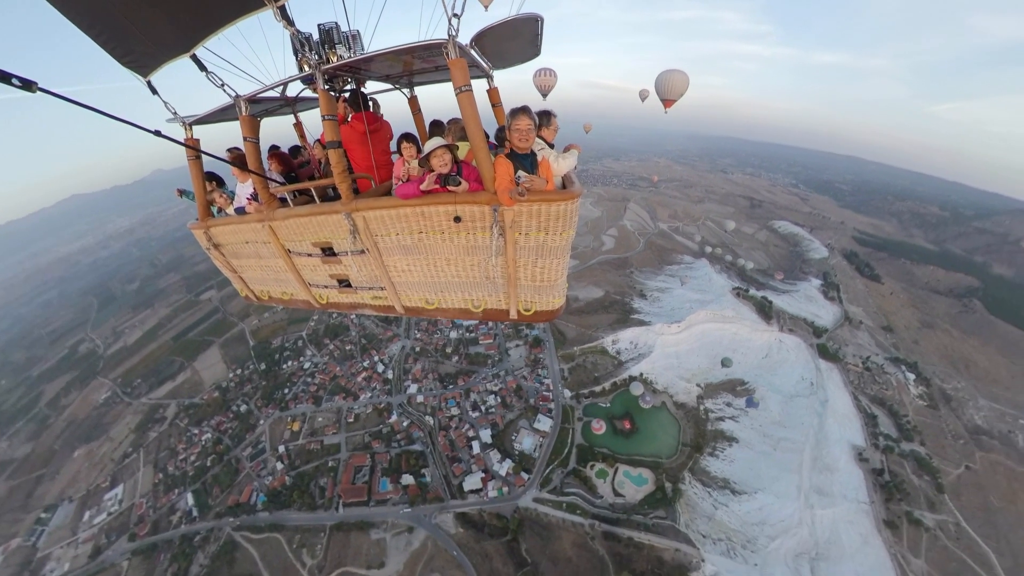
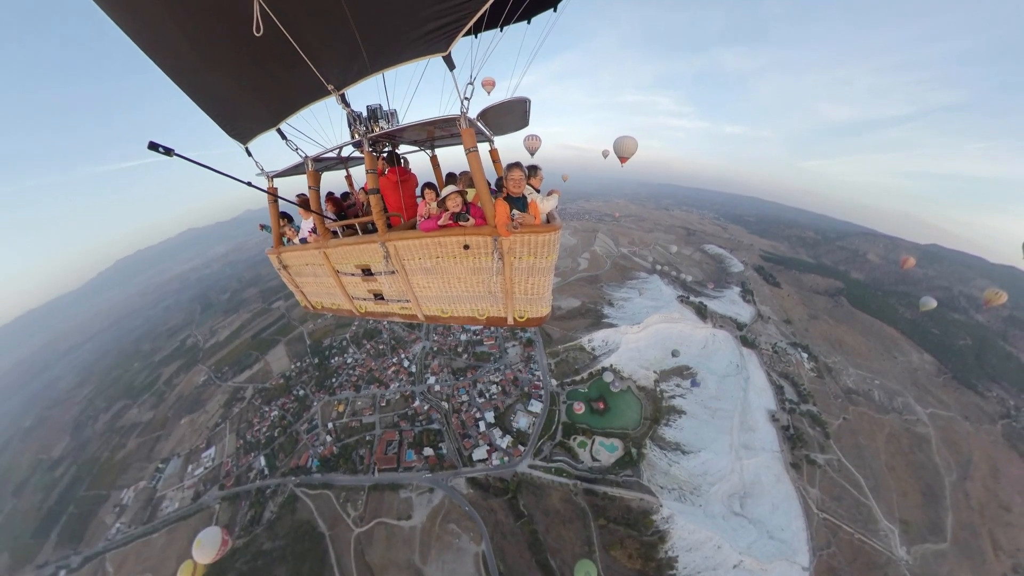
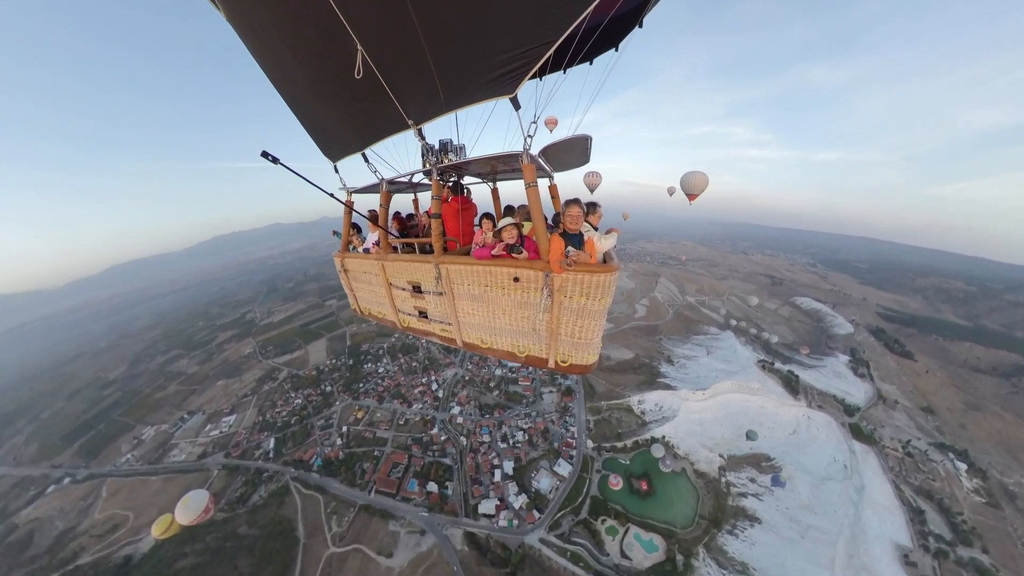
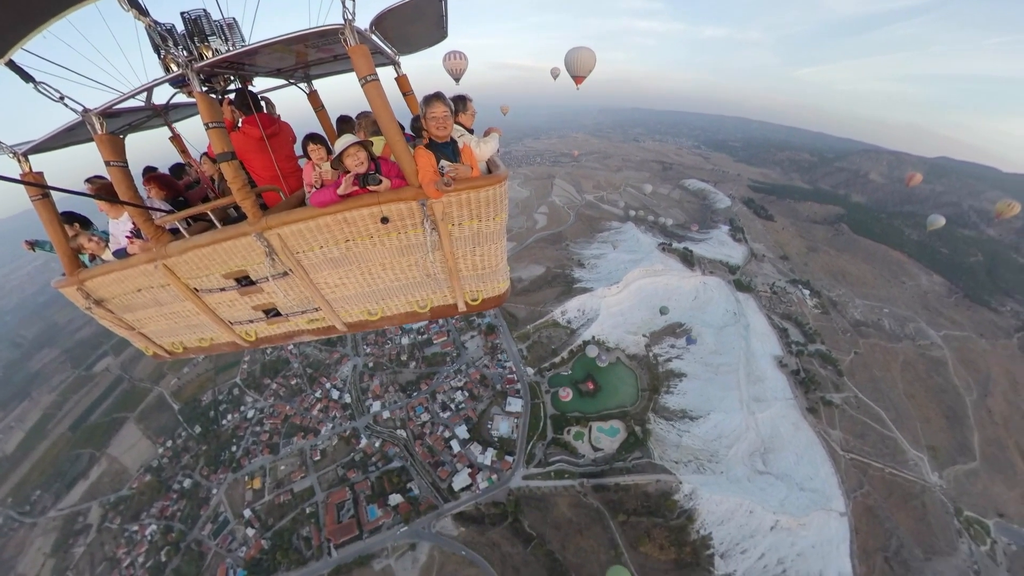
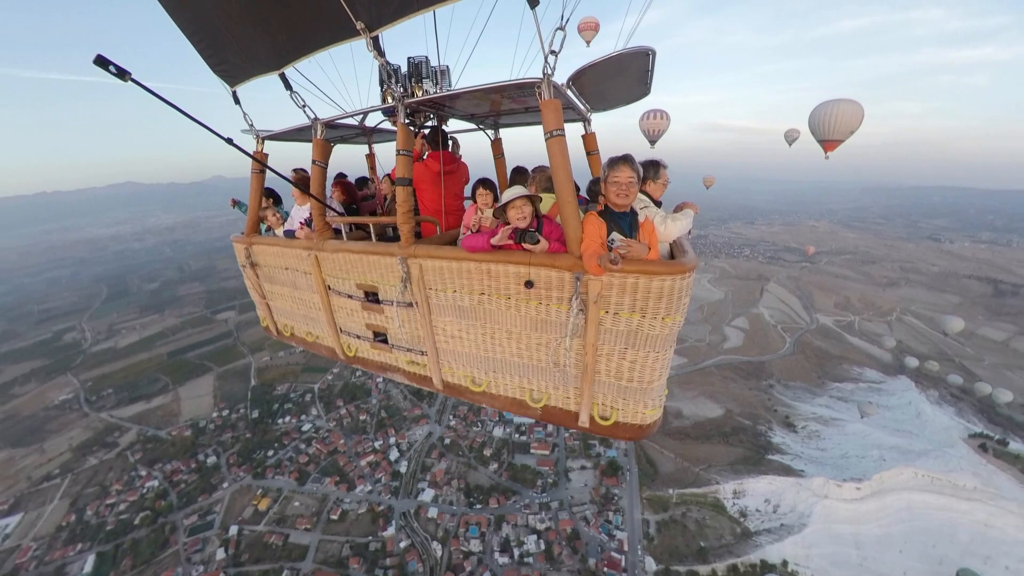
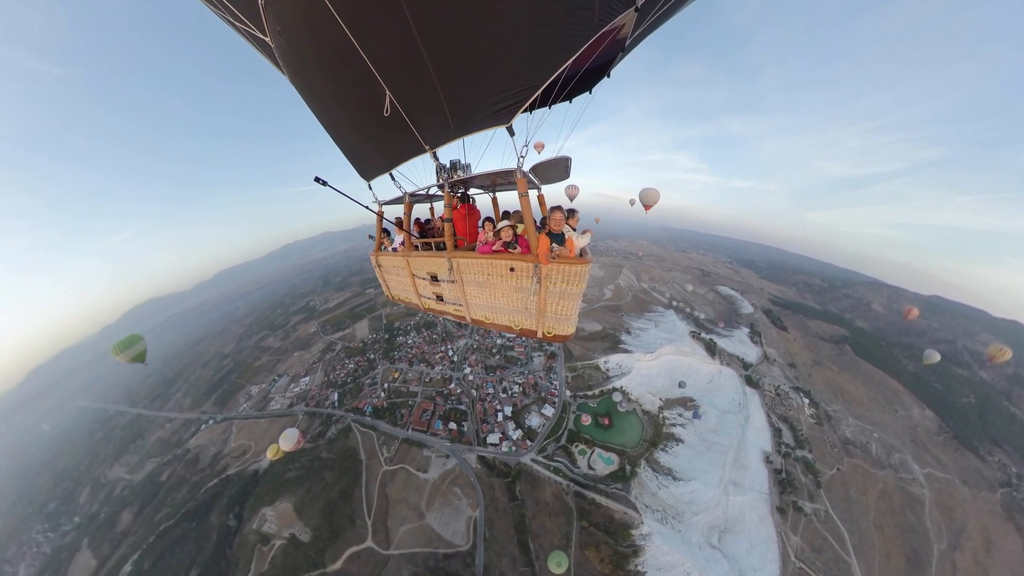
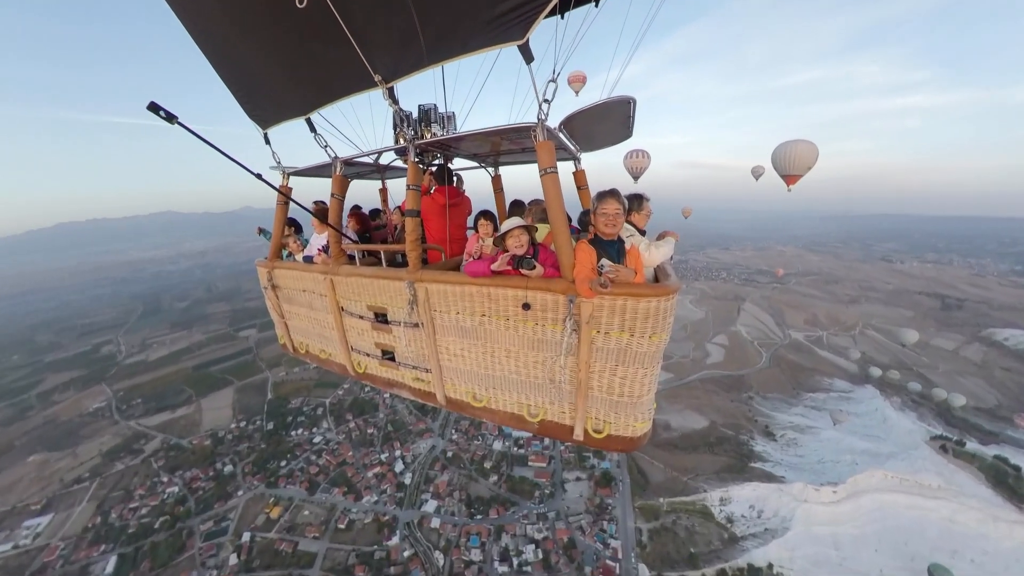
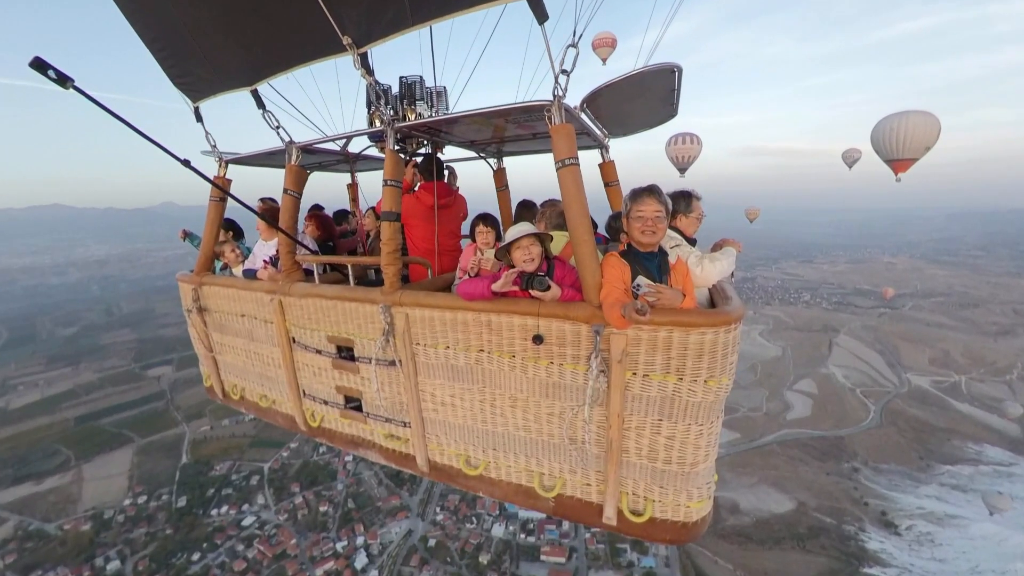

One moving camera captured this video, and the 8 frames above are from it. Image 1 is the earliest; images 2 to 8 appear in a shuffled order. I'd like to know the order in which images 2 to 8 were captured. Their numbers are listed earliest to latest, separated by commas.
4, 2, 6, 3, 7, 8, 5
